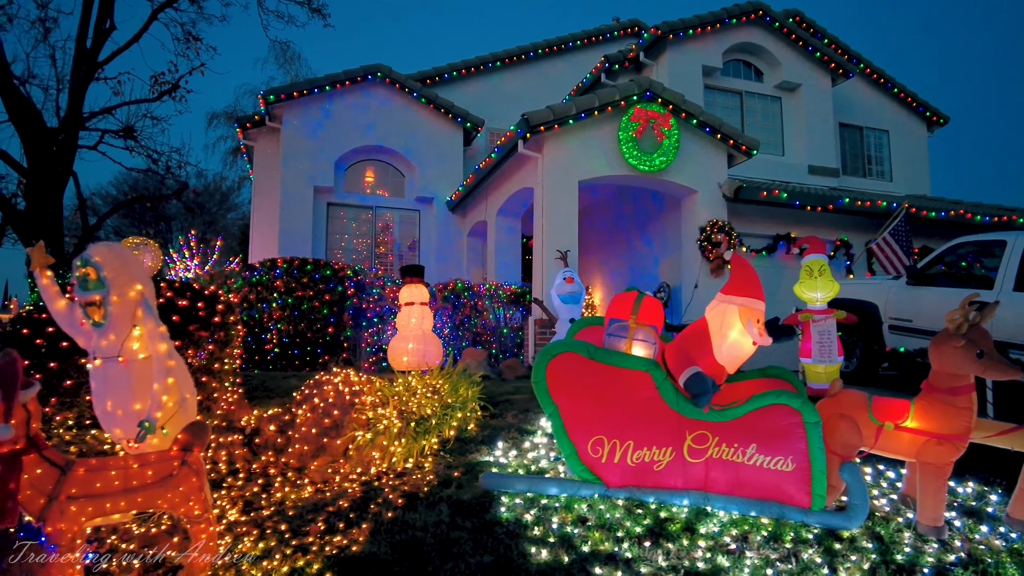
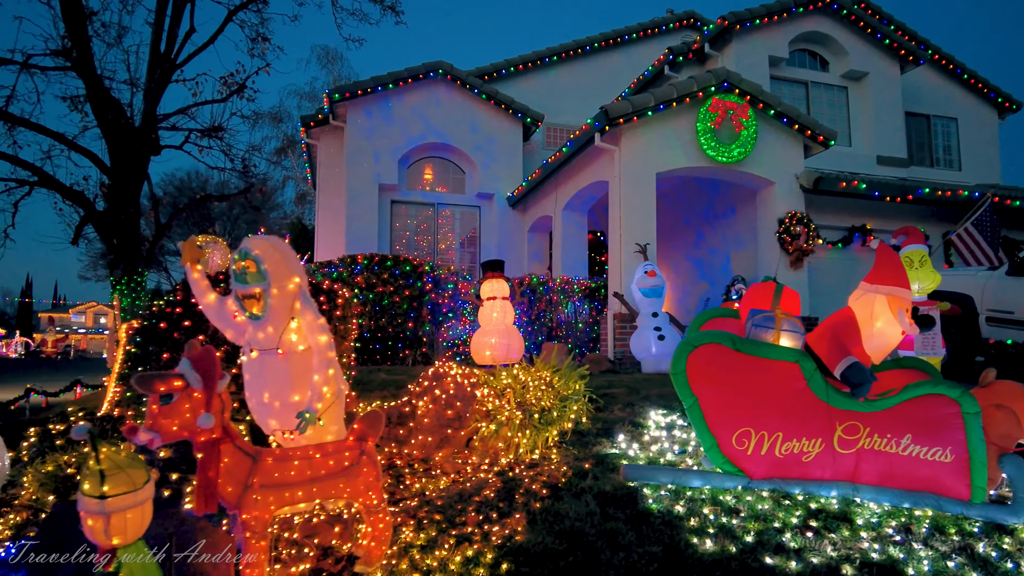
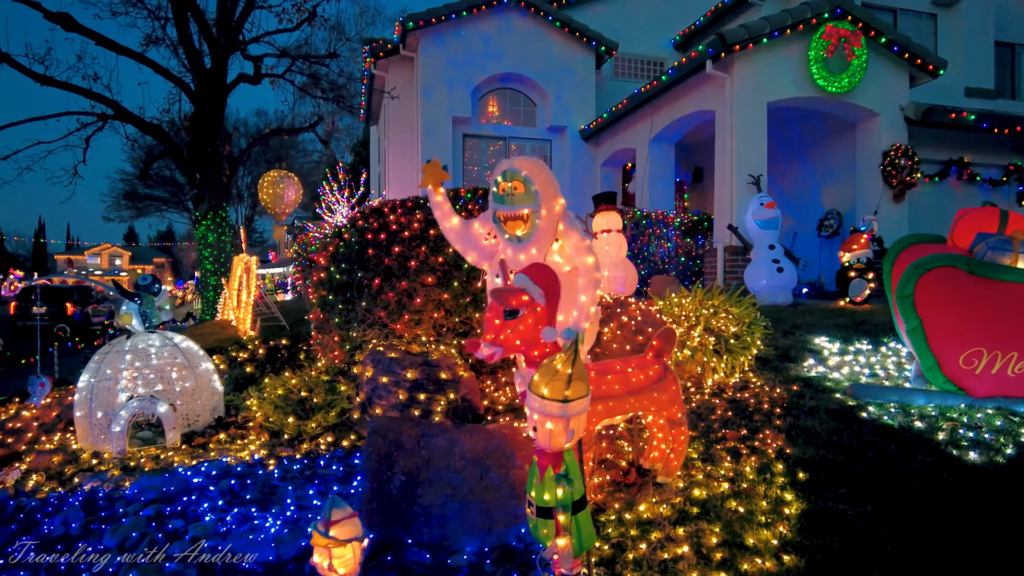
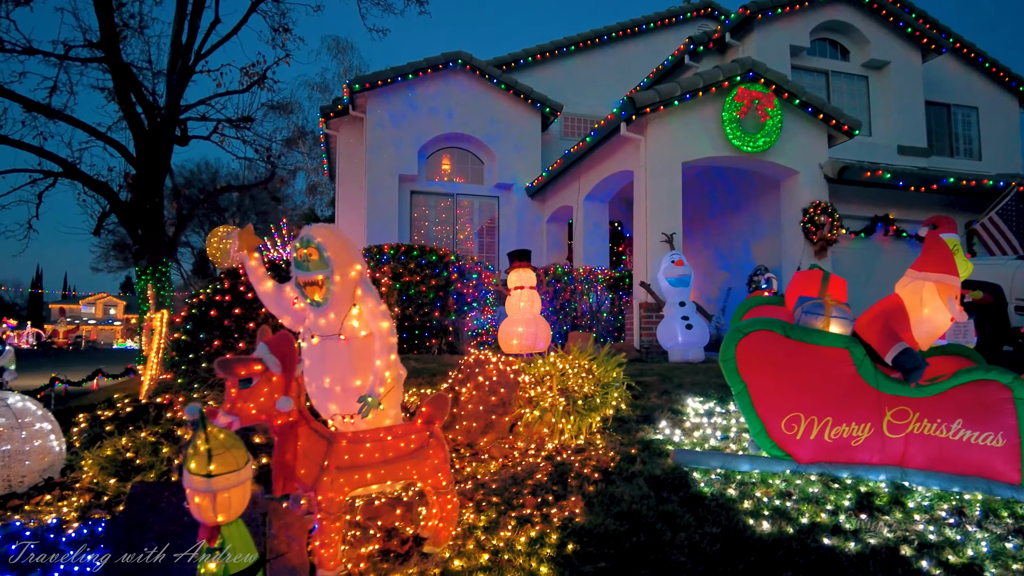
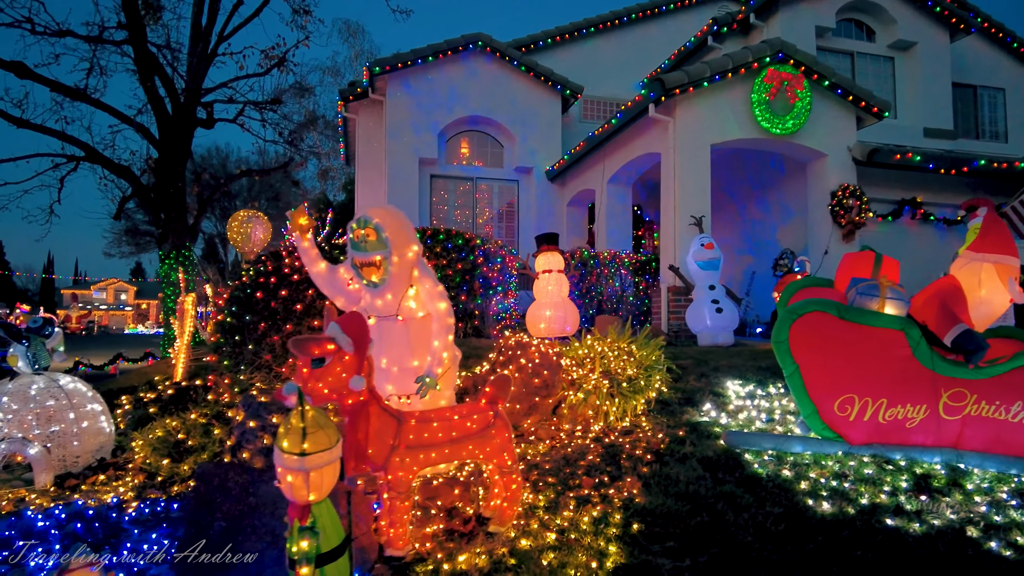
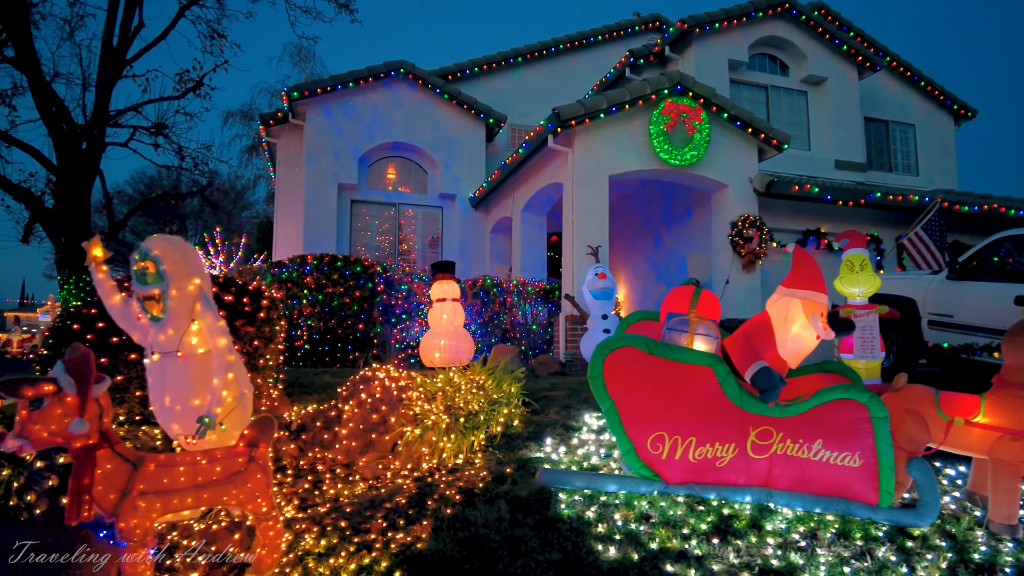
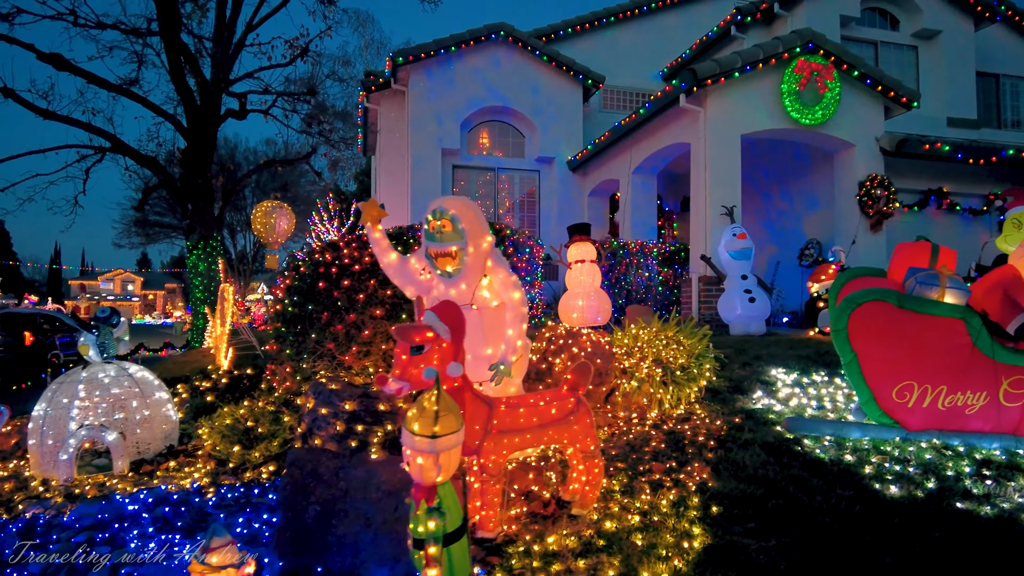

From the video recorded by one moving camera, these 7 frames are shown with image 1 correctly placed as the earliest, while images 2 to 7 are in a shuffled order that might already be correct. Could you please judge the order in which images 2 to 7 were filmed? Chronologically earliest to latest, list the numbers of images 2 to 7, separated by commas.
6, 2, 4, 5, 7, 3
